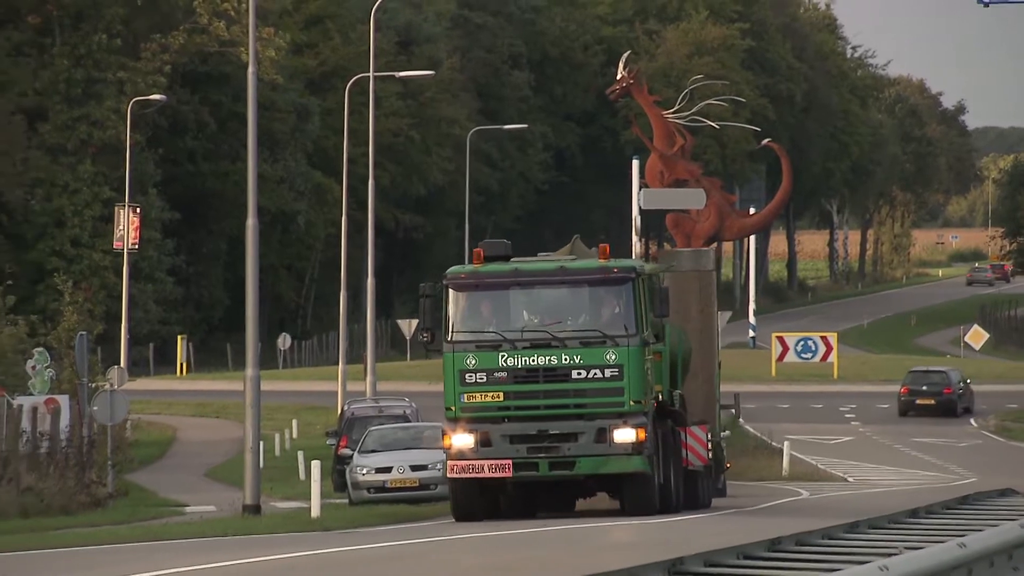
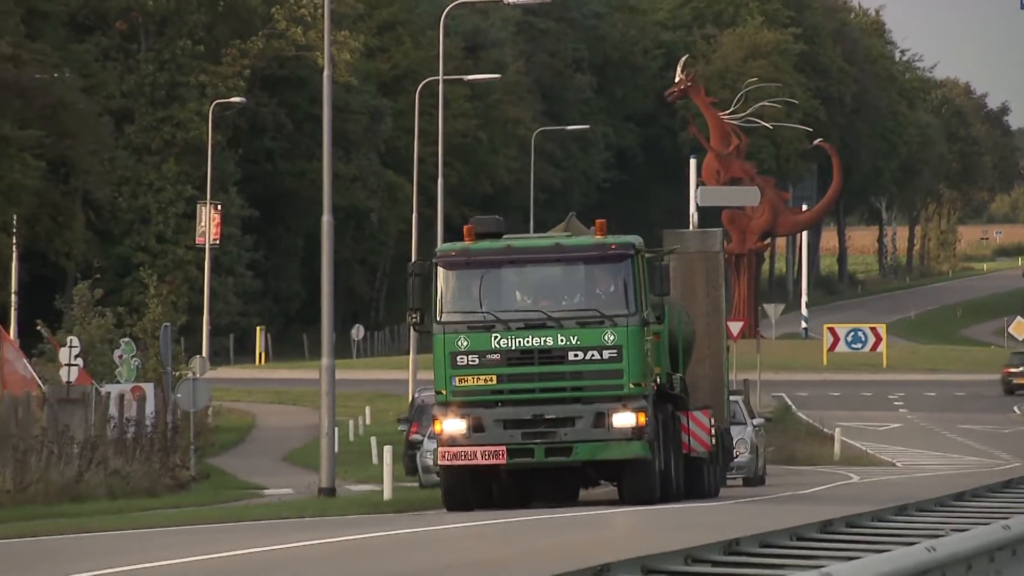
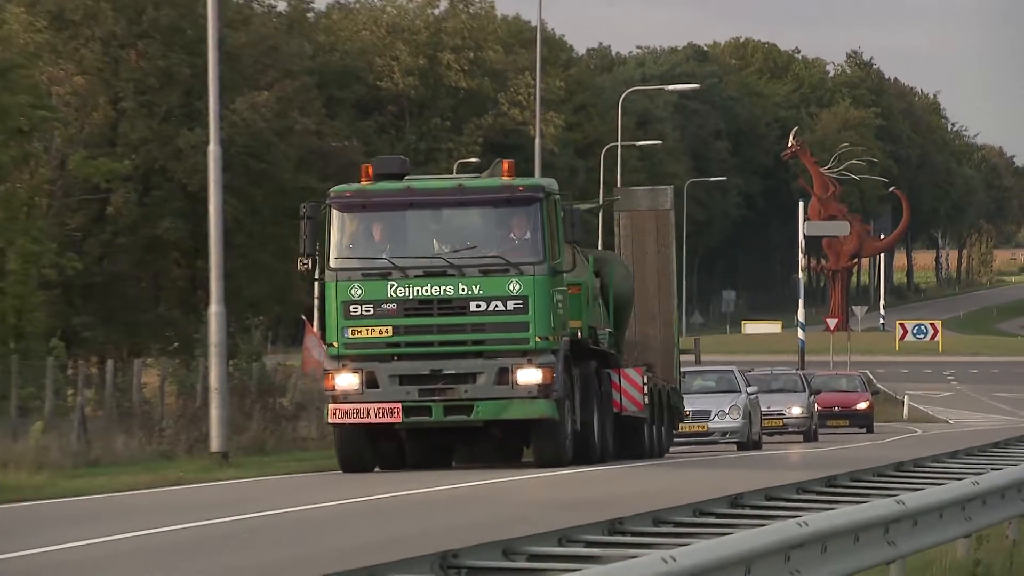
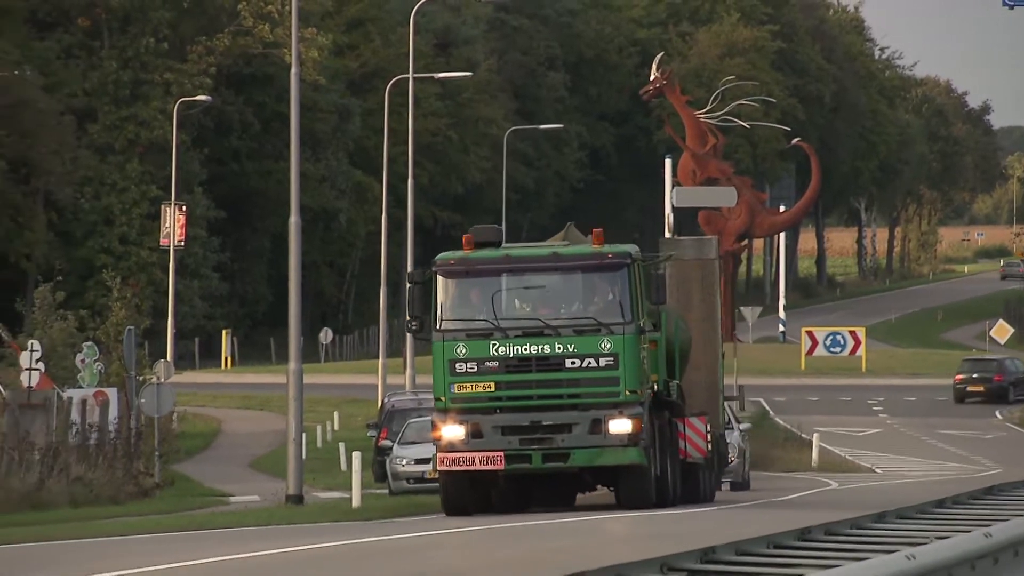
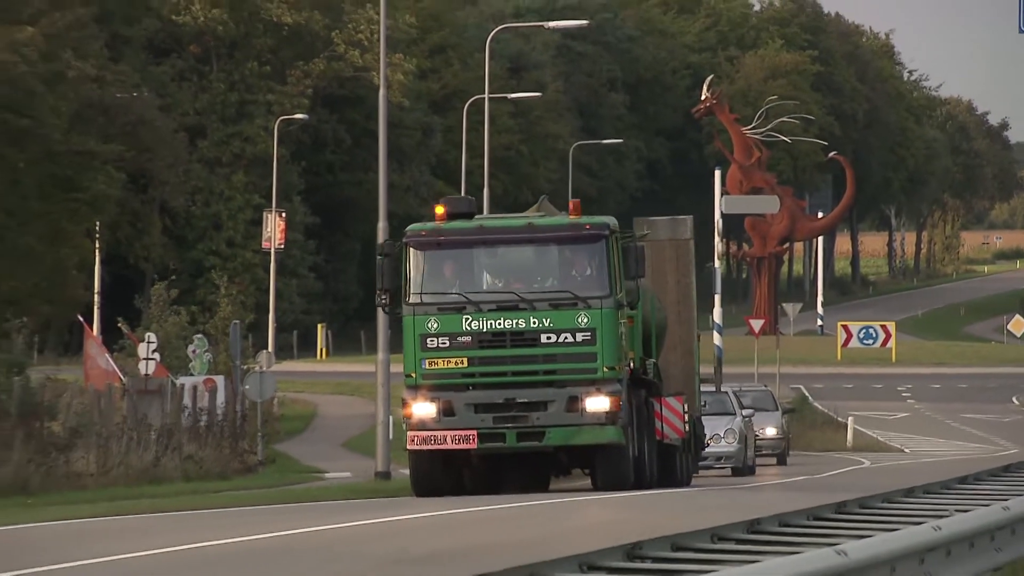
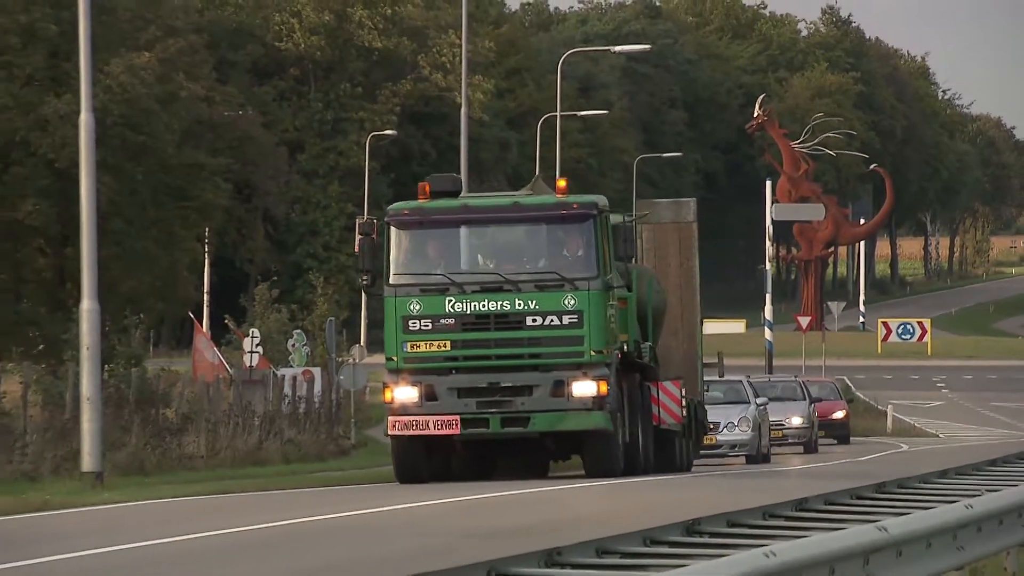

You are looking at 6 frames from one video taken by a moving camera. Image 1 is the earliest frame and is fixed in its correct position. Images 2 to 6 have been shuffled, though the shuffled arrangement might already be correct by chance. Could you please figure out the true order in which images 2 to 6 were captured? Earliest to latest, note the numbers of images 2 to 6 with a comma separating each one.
4, 2, 5, 6, 3
